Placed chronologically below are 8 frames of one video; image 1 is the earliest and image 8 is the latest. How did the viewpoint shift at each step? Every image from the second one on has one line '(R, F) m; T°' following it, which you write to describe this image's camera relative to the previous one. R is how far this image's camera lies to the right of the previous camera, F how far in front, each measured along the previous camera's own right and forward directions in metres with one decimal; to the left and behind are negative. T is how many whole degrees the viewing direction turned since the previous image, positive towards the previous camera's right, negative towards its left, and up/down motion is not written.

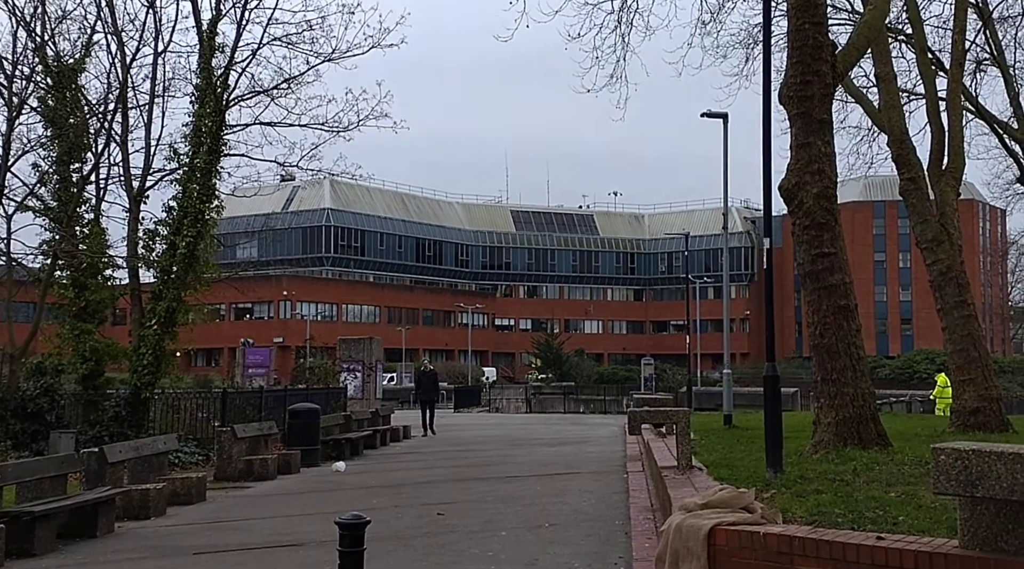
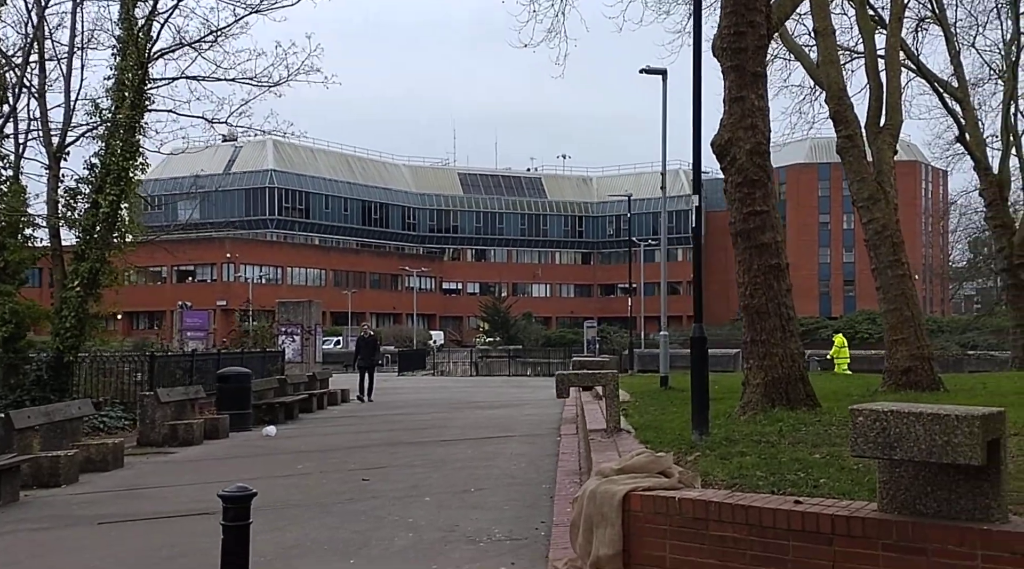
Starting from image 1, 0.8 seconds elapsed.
(+0.3, +0.4) m; +2°
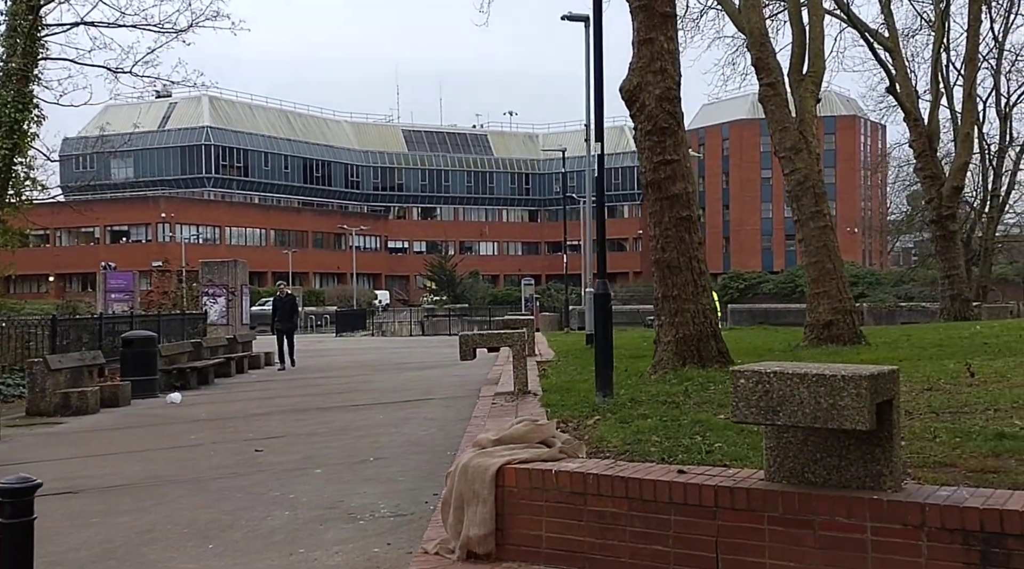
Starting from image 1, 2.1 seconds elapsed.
(+0.6, +0.7) m; +2°
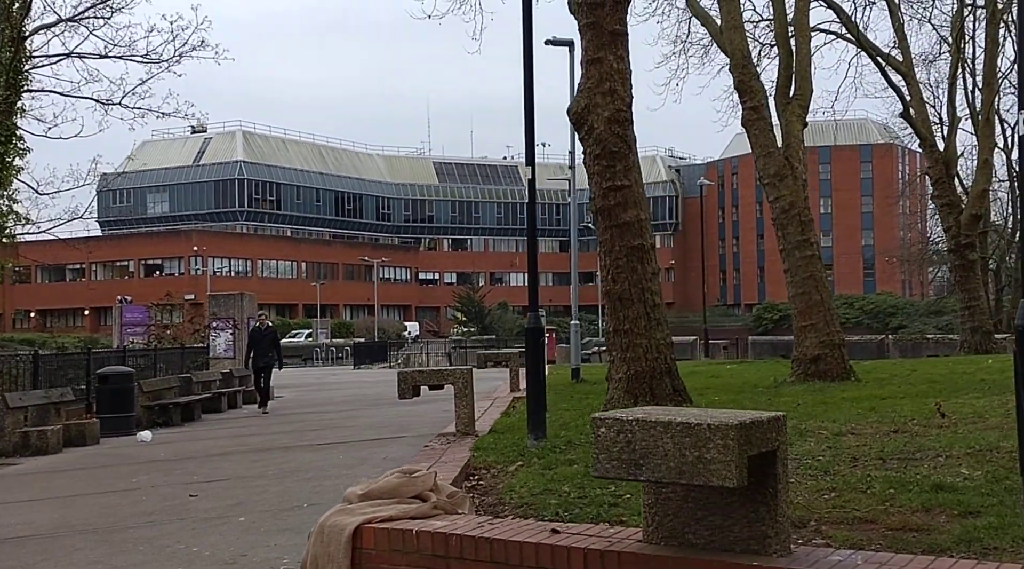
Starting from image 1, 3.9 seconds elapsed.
(+1.1, +0.8) m; -2°
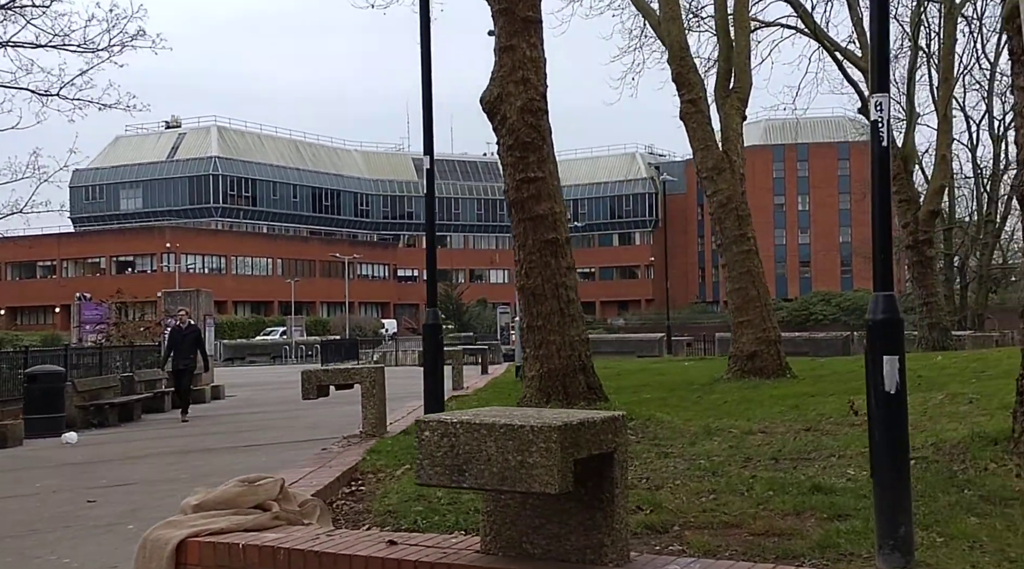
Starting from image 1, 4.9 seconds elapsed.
(+0.8, +0.4) m; +1°
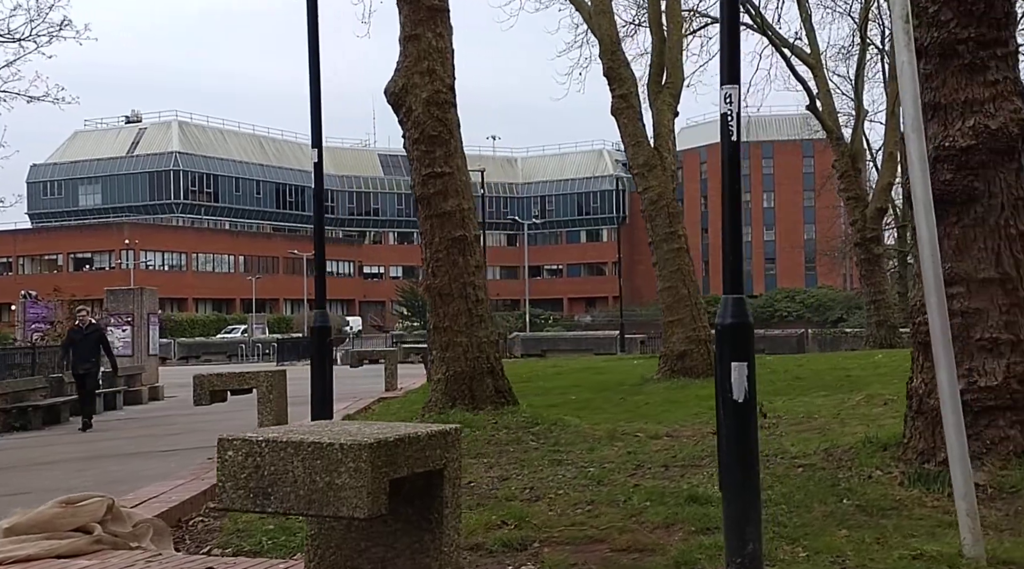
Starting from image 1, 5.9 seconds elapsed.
(+0.7, +0.3) m; +1°
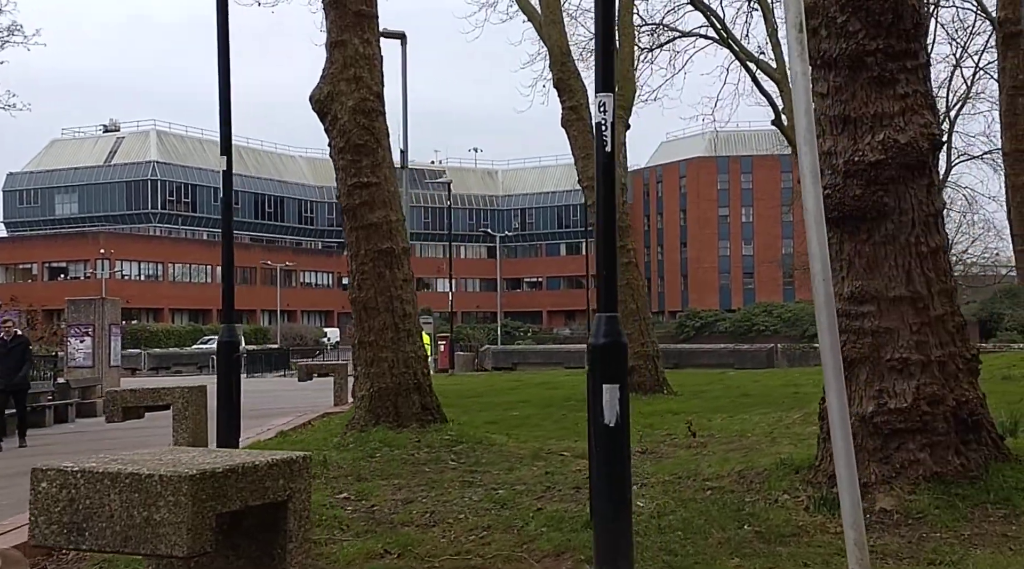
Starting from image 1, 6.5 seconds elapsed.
(+0.5, +0.3) m; +1°
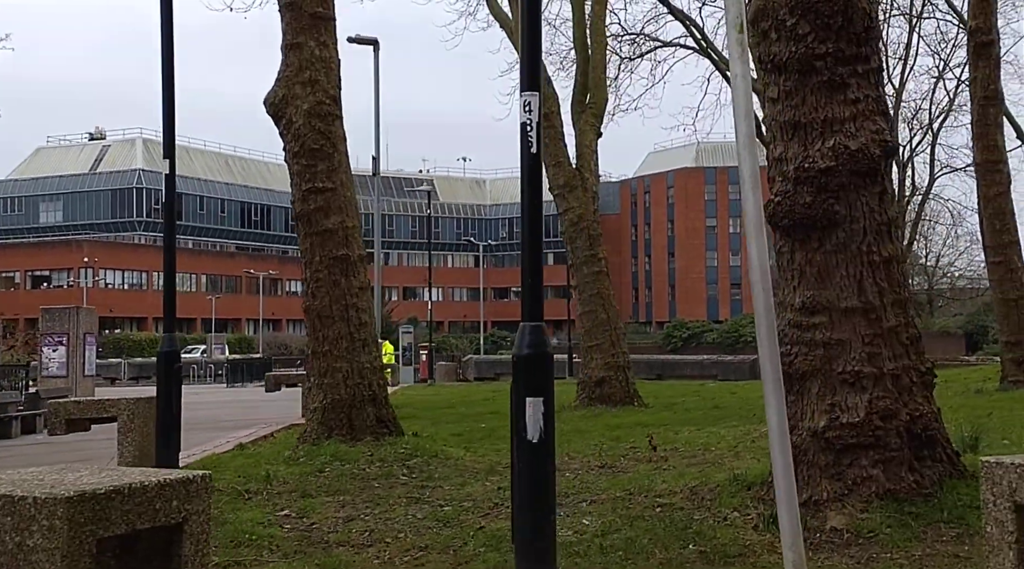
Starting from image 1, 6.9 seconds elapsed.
(+0.3, +0.2) m; +1°
